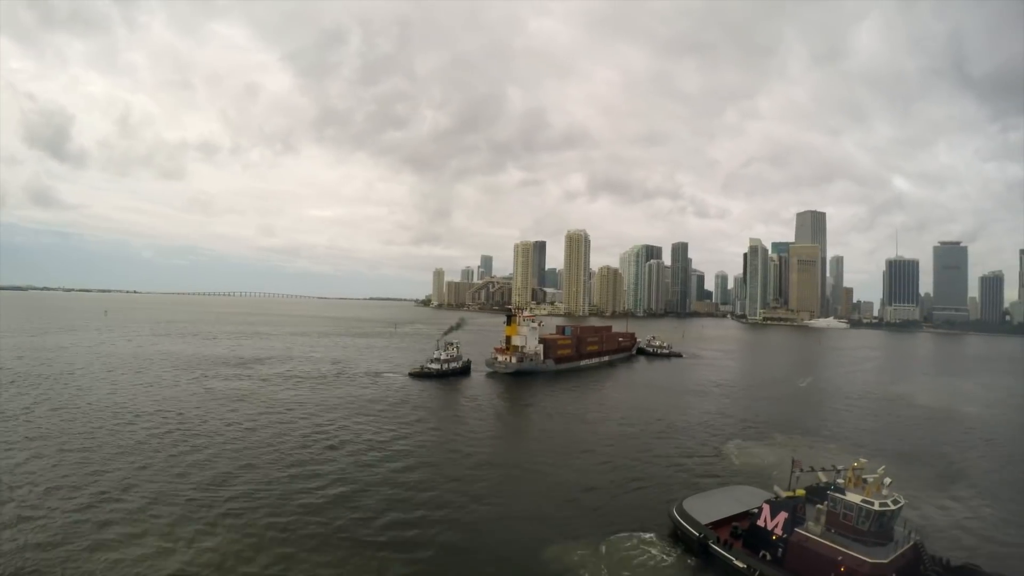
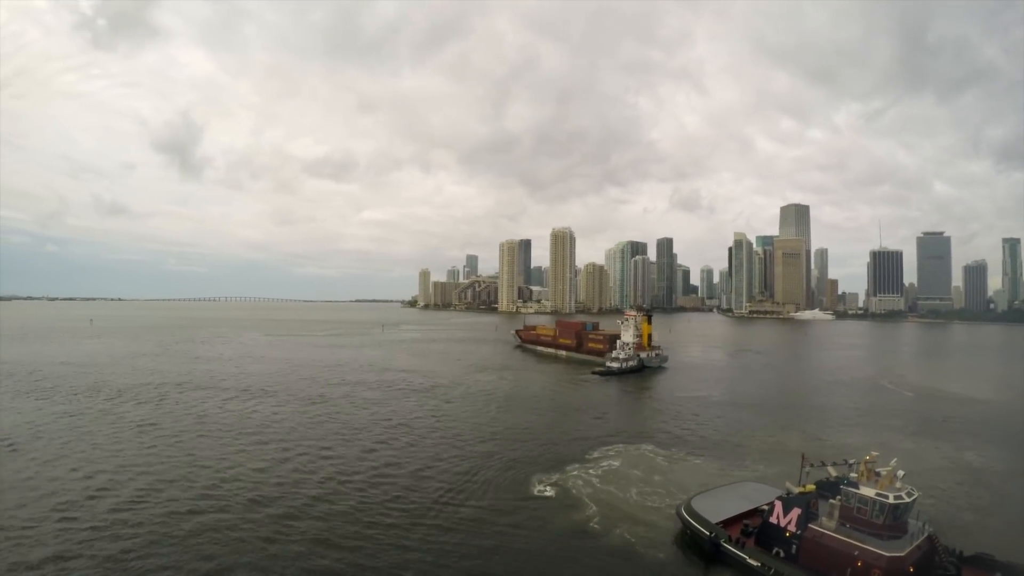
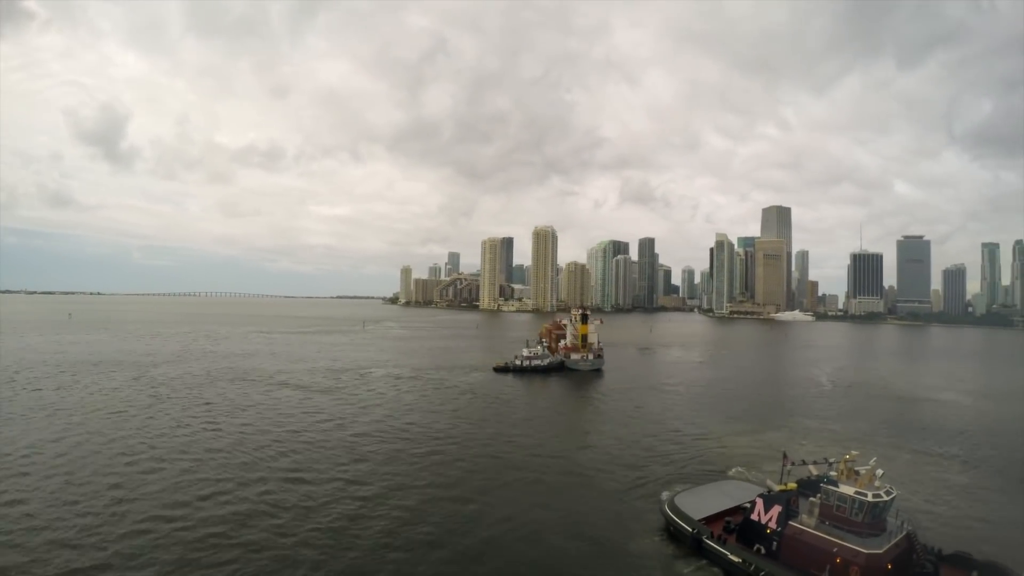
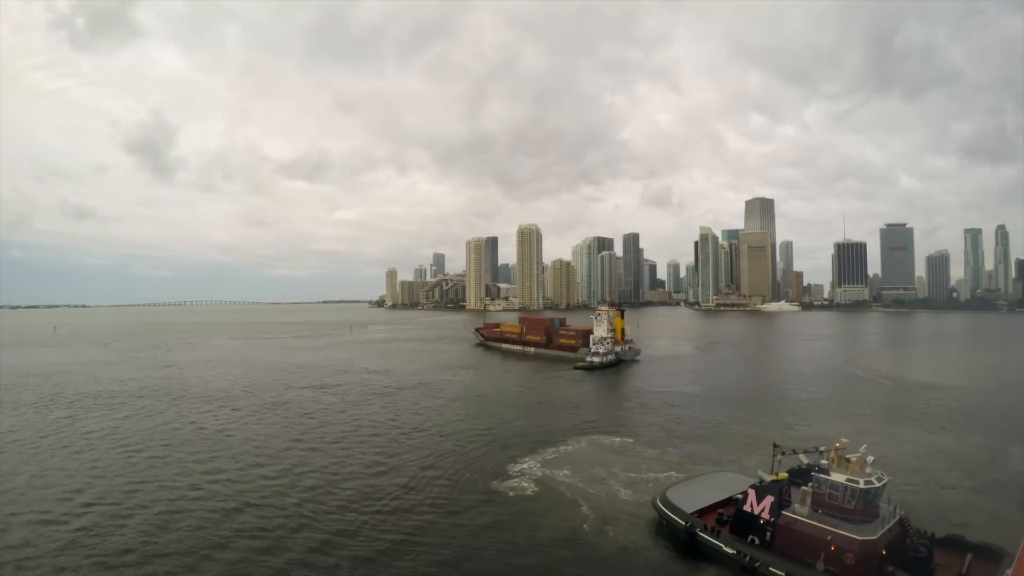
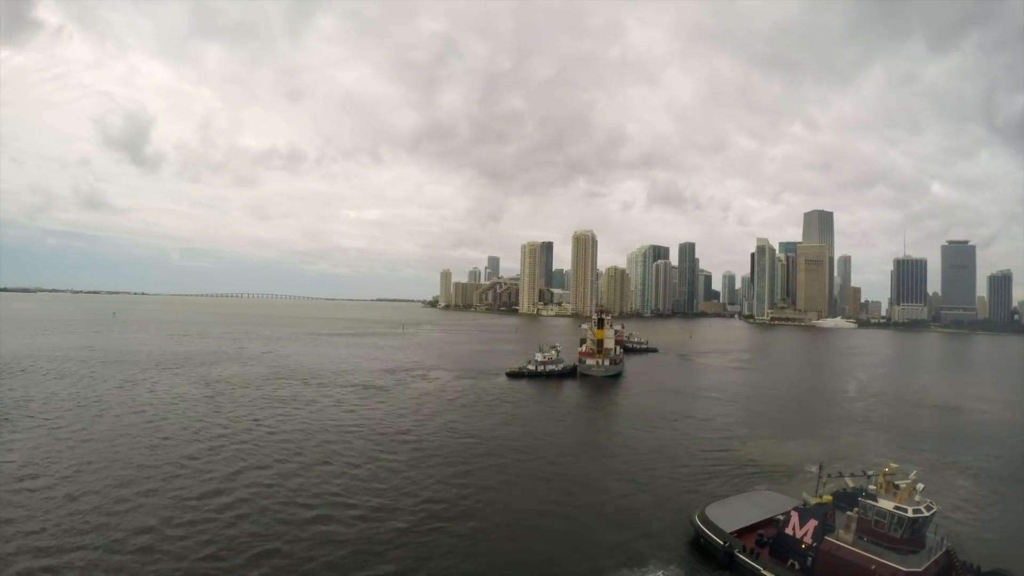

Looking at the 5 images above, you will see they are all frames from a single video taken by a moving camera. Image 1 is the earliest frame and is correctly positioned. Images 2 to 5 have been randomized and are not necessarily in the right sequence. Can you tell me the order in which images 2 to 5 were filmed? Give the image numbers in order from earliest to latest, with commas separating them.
5, 3, 2, 4
